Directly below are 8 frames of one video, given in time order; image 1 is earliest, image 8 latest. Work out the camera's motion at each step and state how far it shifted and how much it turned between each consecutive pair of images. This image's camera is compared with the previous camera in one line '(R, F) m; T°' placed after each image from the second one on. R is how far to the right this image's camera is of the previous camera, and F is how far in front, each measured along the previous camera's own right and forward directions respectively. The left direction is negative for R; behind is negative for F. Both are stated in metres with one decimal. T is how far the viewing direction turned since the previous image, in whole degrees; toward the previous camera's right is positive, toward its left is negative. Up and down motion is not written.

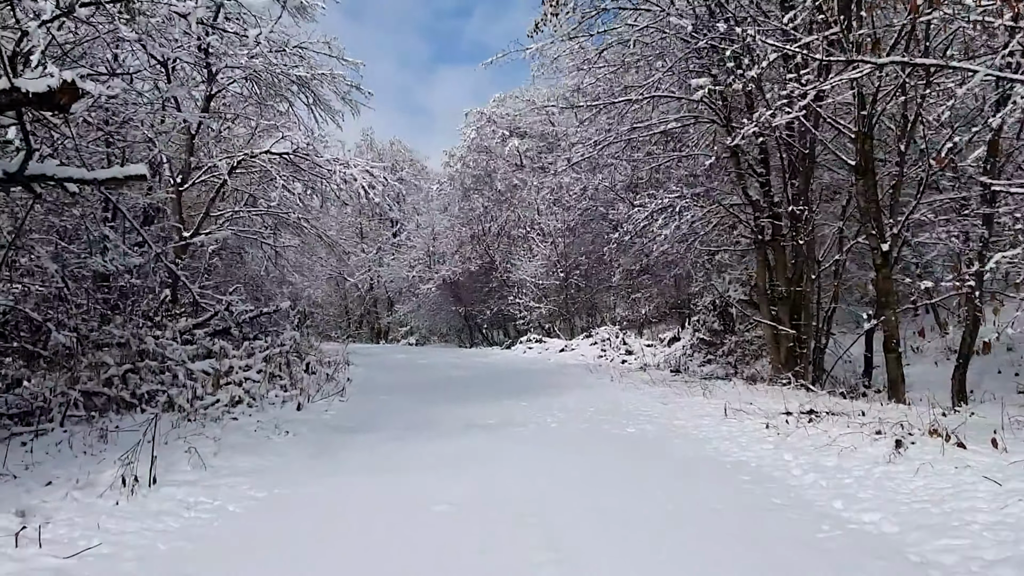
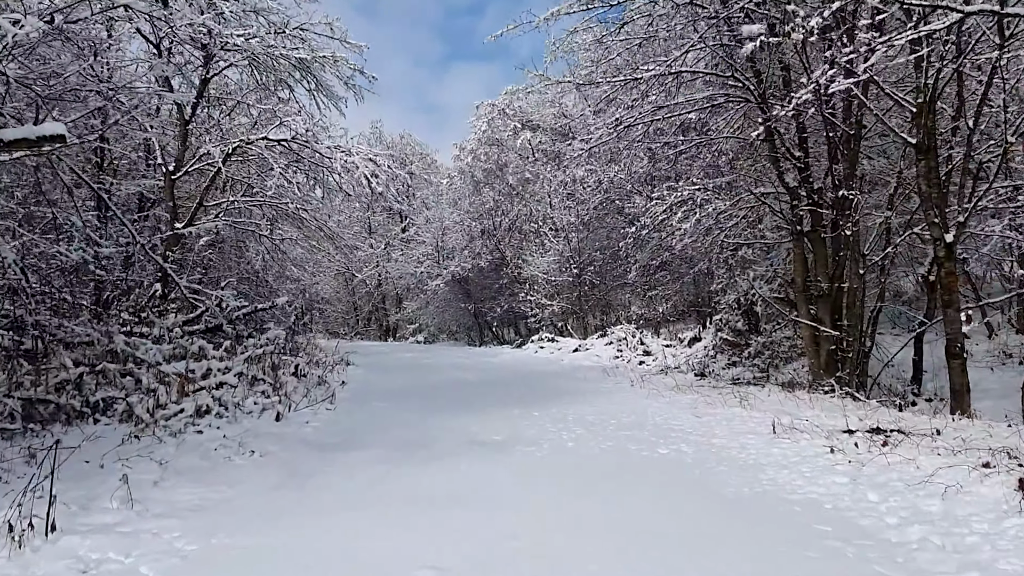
(0.0, +0.7) m; -1°
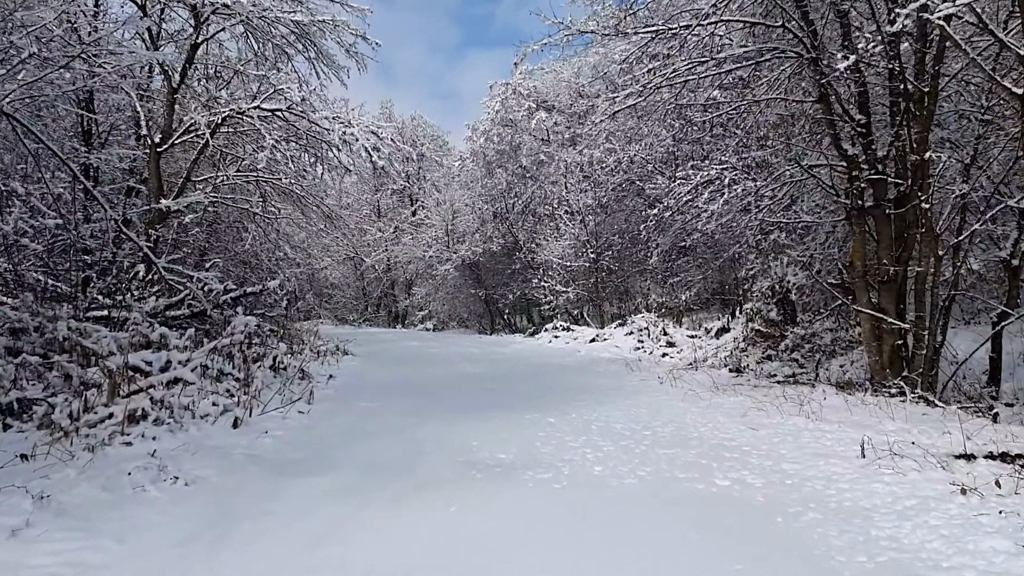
(0.0, +0.9) m; -1°
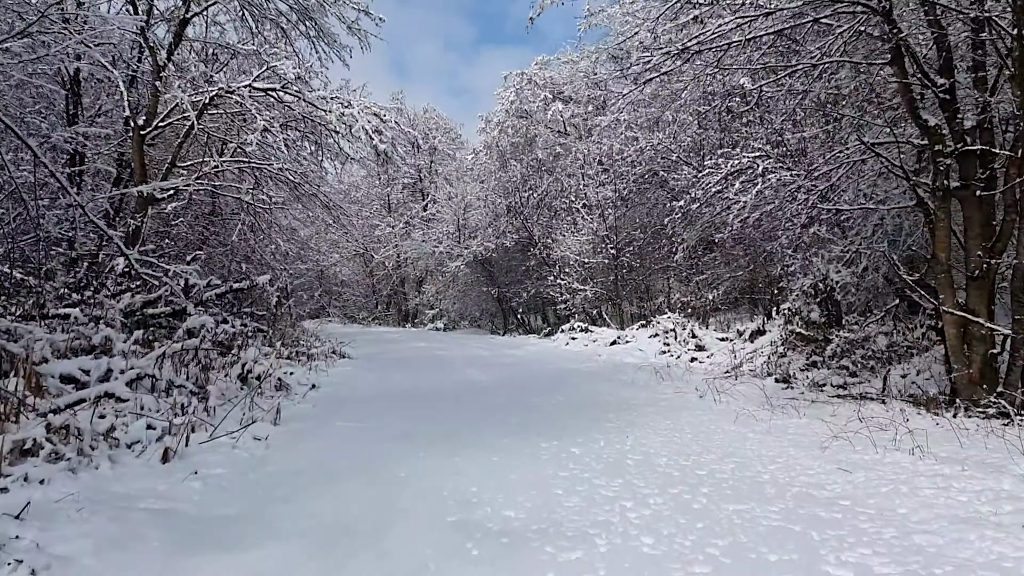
(0.0, +1.0) m; -1°
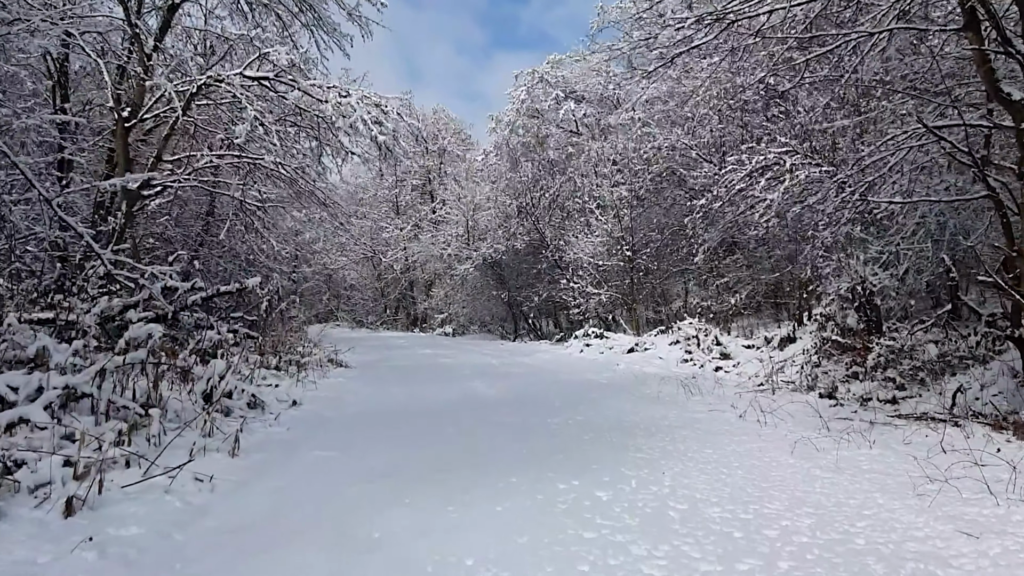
(0.0, +0.7) m; -1°
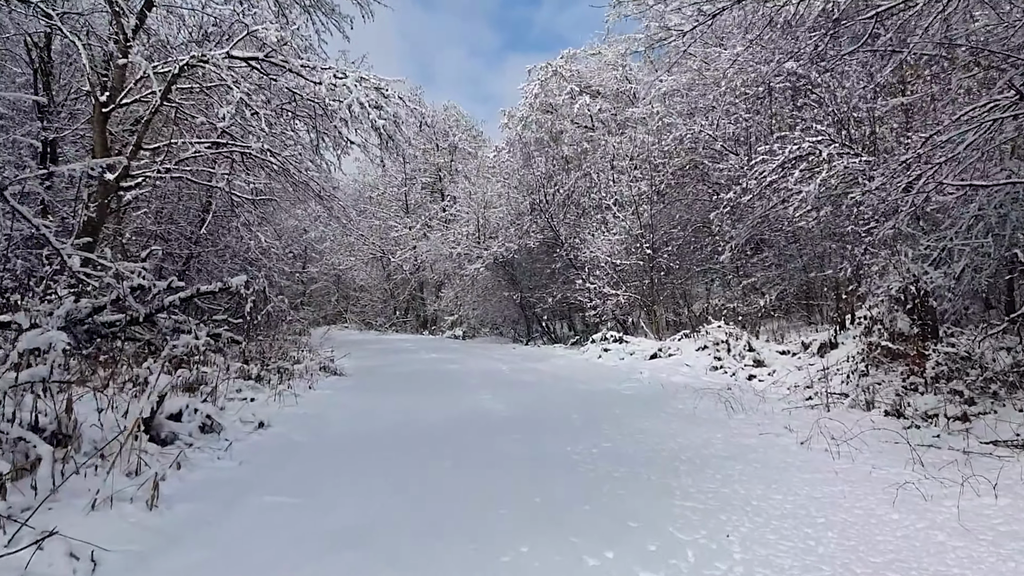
(0.0, +0.8) m; -1°
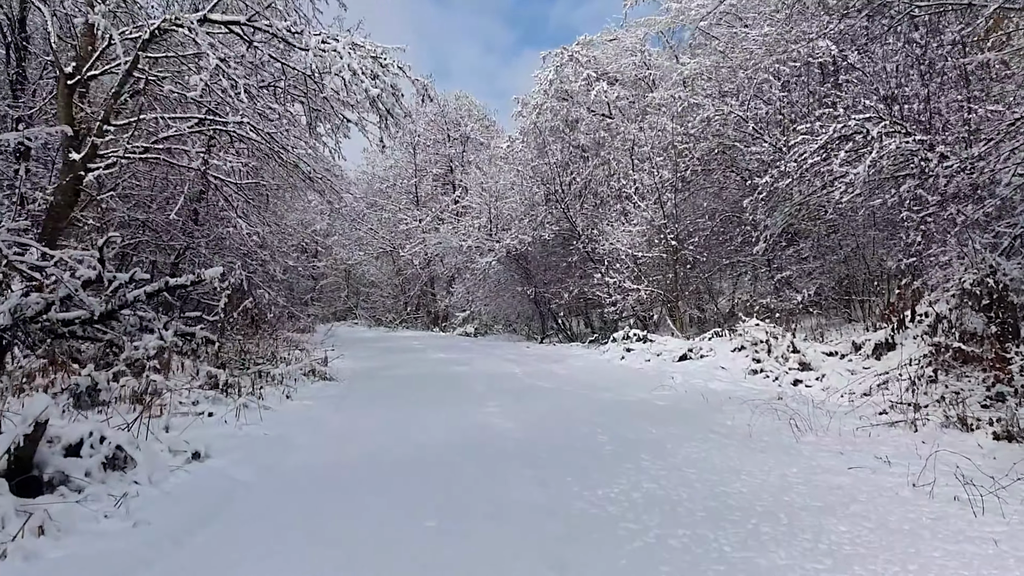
(0.0, +1.0) m; -1°
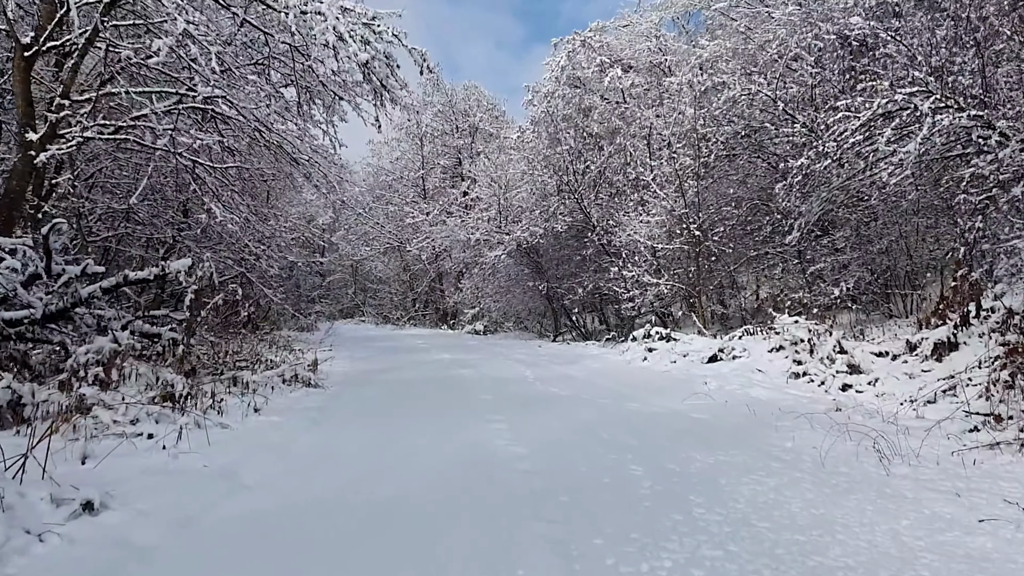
(0.0, +0.9) m; -1°
